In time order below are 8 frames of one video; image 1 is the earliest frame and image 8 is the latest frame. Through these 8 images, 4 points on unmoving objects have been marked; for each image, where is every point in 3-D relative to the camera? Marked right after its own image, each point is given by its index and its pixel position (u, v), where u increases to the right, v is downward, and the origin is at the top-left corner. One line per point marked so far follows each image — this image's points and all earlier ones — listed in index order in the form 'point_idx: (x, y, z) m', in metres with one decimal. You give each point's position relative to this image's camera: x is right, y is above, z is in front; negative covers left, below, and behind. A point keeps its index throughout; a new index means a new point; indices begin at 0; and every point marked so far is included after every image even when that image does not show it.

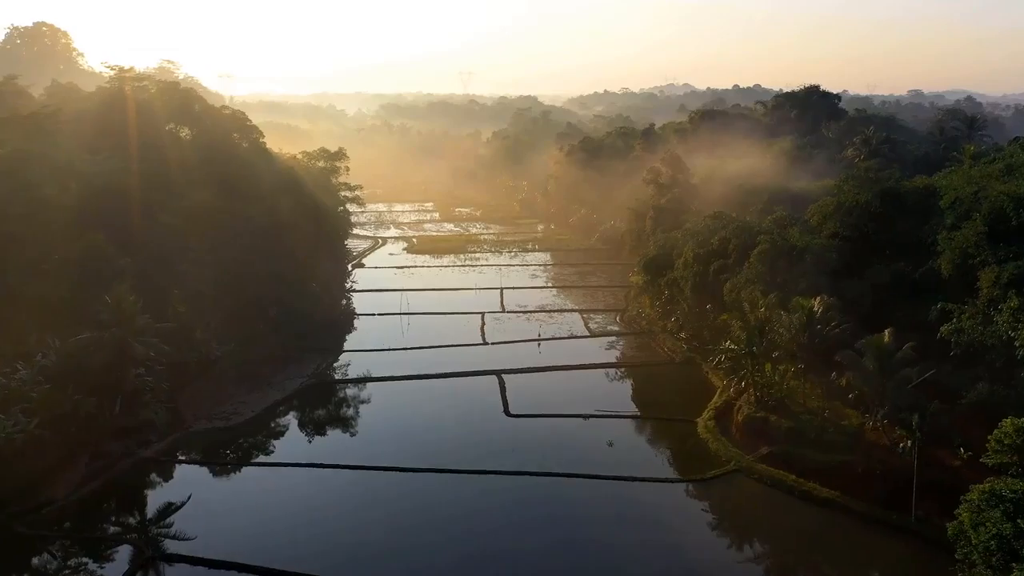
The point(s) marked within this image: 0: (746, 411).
0: (+5.9, -3.1, +17.6) m
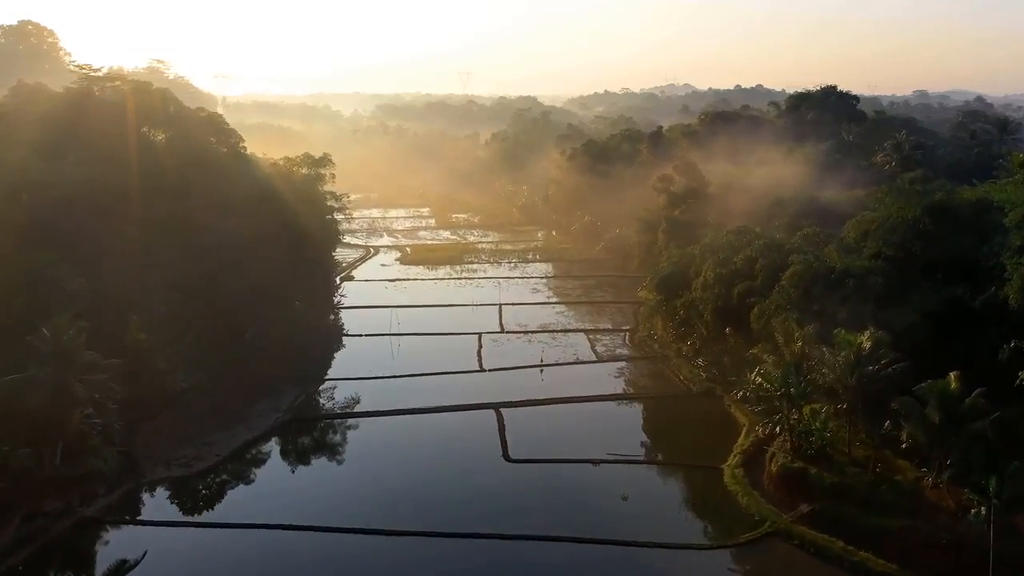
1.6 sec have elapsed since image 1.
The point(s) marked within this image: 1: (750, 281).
0: (+5.9, -3.8, +15.3) m
1: (+6.4, +0.2, +18.8) m
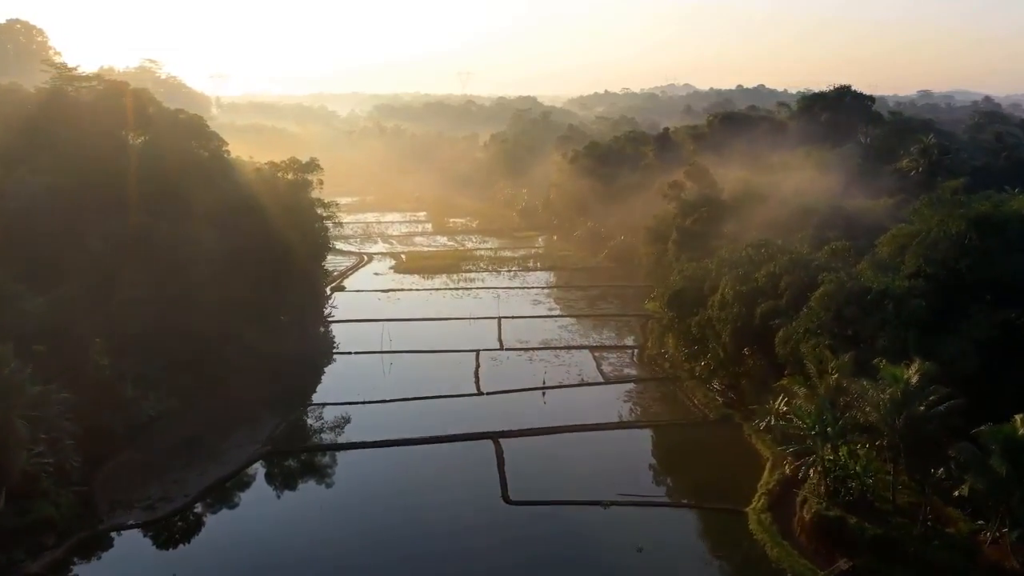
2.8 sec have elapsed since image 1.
0: (+5.9, -4.3, +13.6) m
1: (+6.4, -0.3, +17.1) m
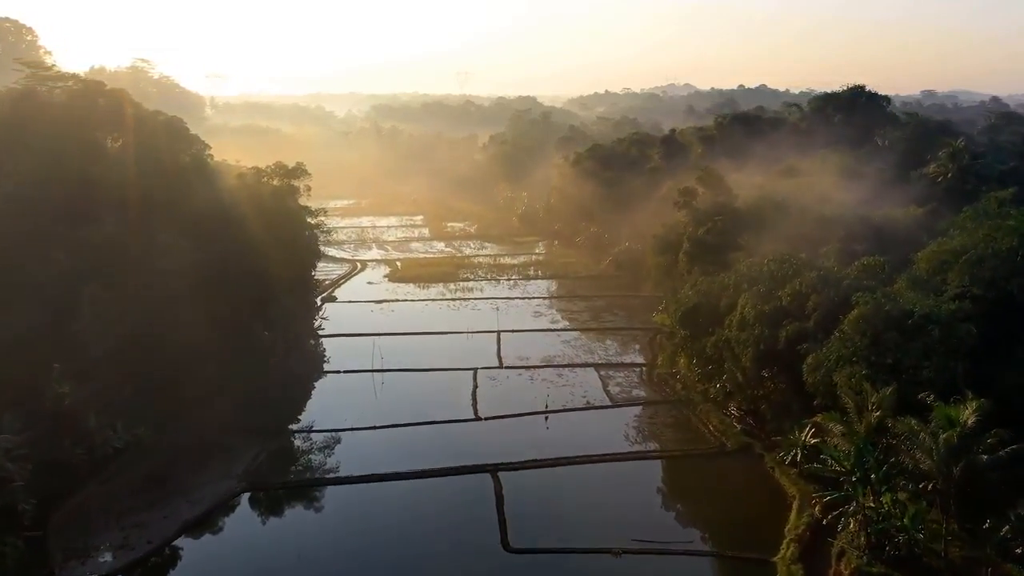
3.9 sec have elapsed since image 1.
0: (+5.9, -4.7, +12.1) m
1: (+6.4, -0.8, +15.5) m
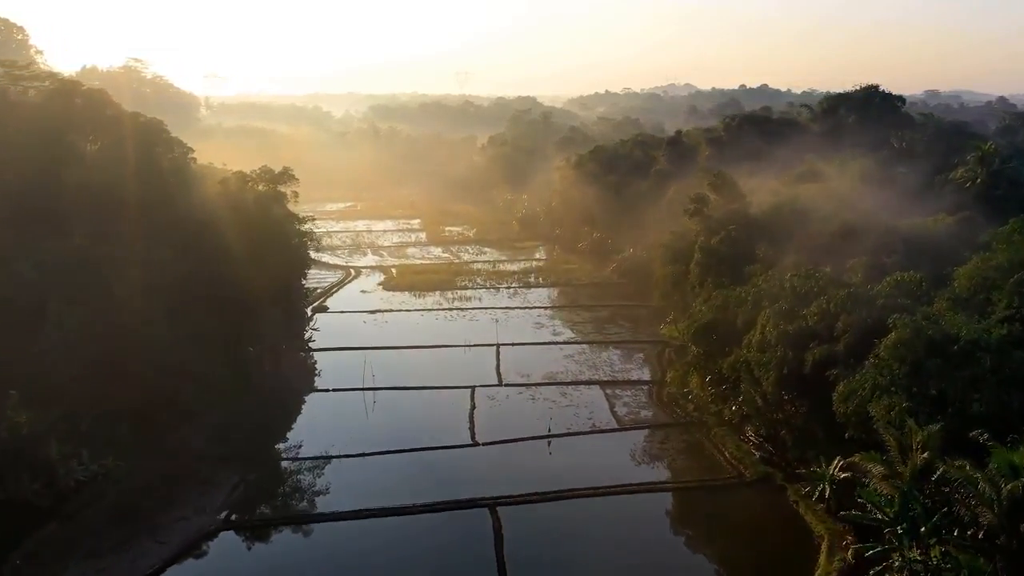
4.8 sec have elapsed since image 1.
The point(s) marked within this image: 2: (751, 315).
0: (+5.9, -5.1, +10.7) m
1: (+6.4, -1.2, +14.1) m
2: (+5.8, -0.7, +16.9) m
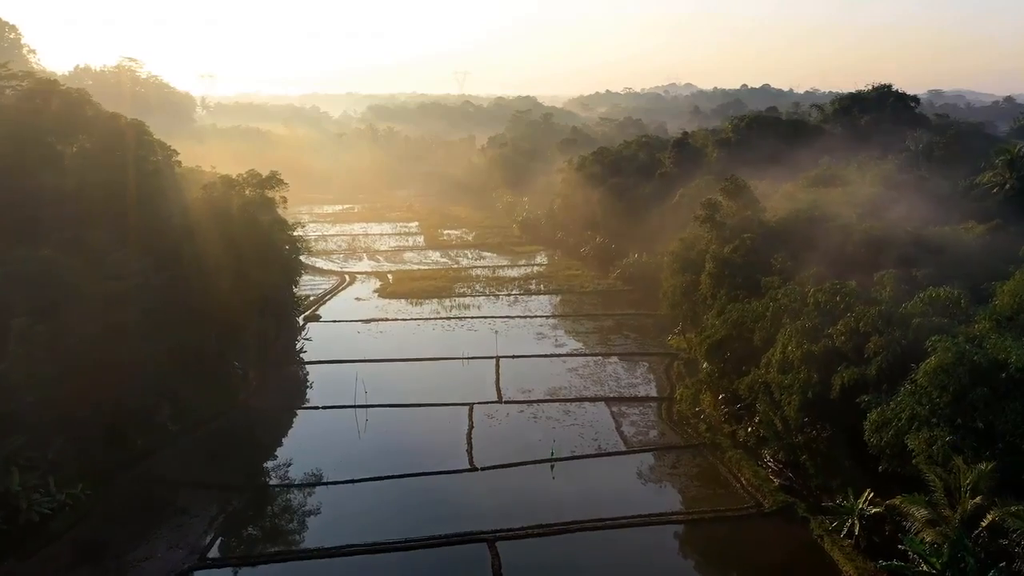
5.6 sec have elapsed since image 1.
0: (+6.0, -5.5, +9.5) m
1: (+6.5, -1.5, +13.0) m
2: (+5.8, -1.0, +15.7) m
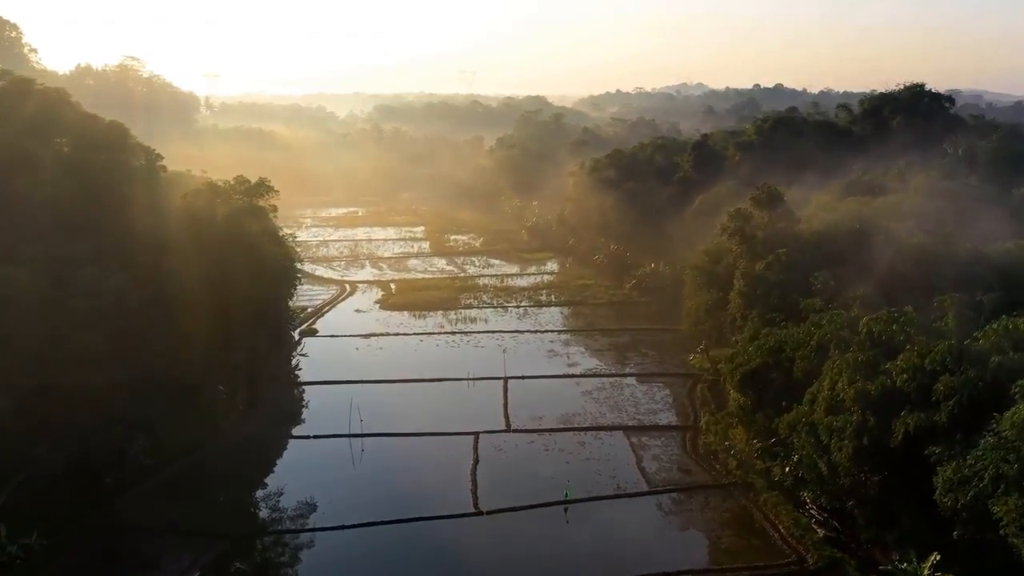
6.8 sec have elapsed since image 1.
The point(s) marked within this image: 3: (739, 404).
0: (+6.1, -6.0, +7.7) m
1: (+6.6, -2.0, +11.1) m
2: (+6.0, -1.5, +13.9) m
3: (+5.2, -2.6, +16.0) m
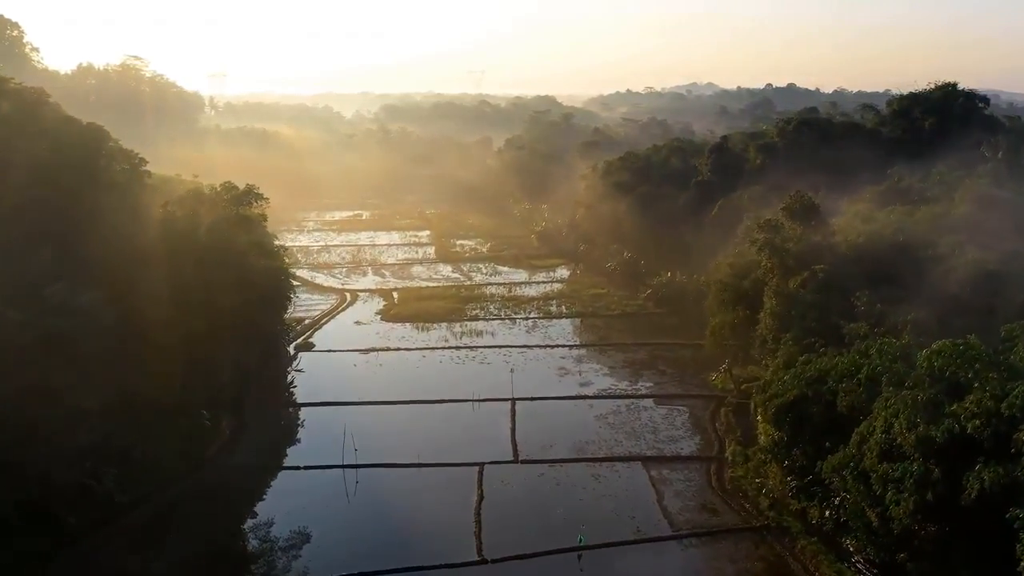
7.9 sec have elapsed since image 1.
0: (+6.1, -6.4, +6.1) m
1: (+6.7, -2.5, +9.5) m
2: (+6.1, -1.9, +12.3) m
3: (+5.4, -3.1, +14.4) m
